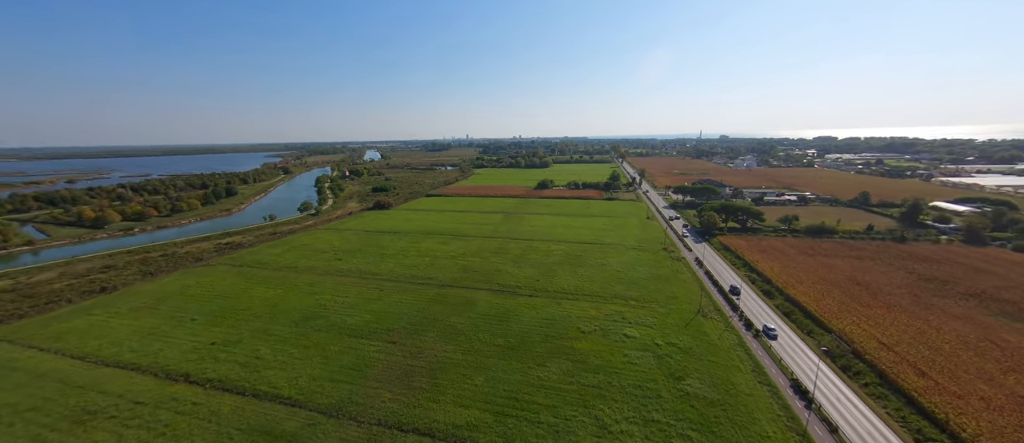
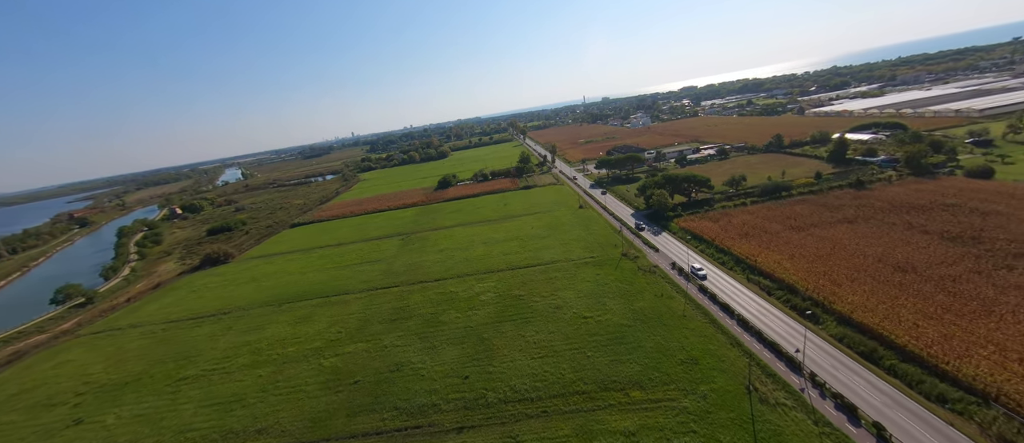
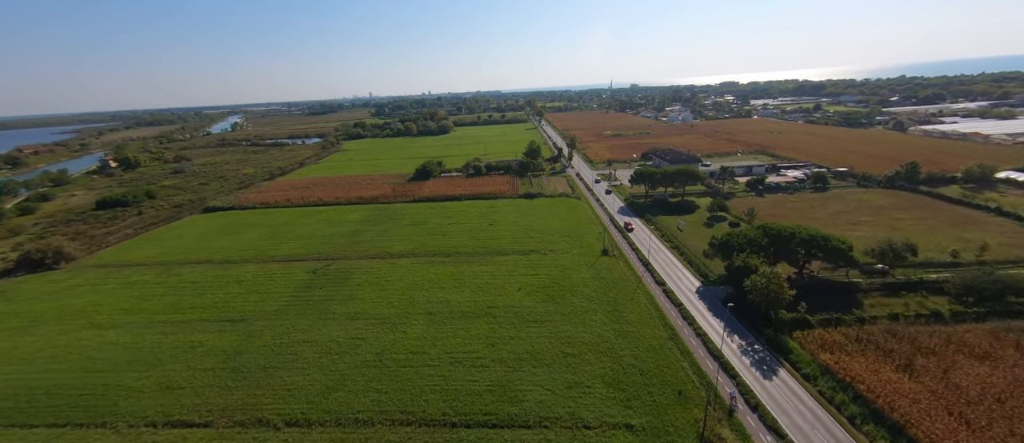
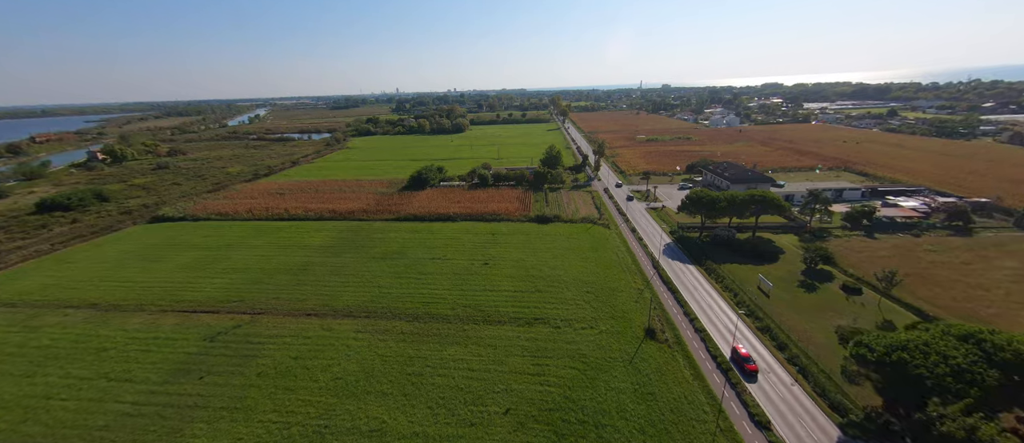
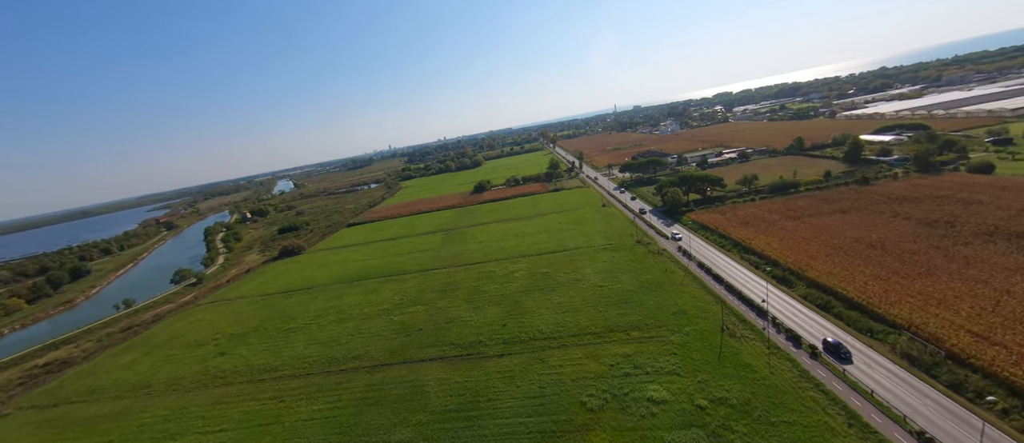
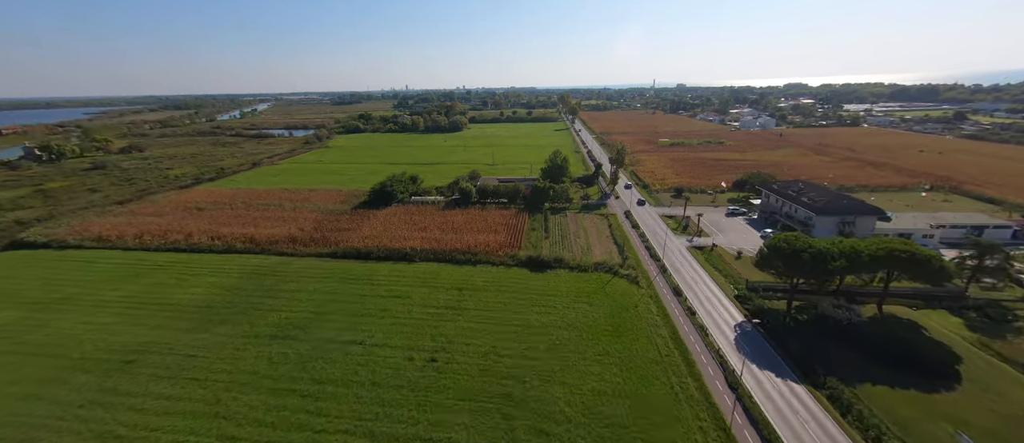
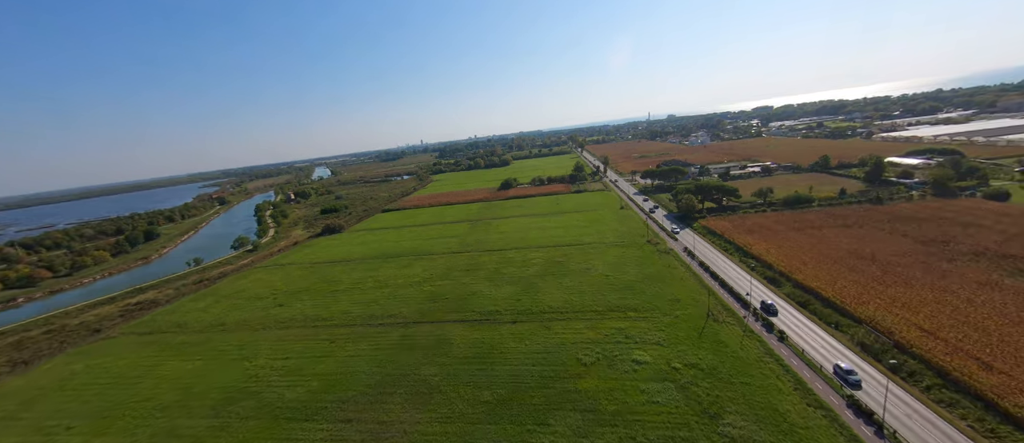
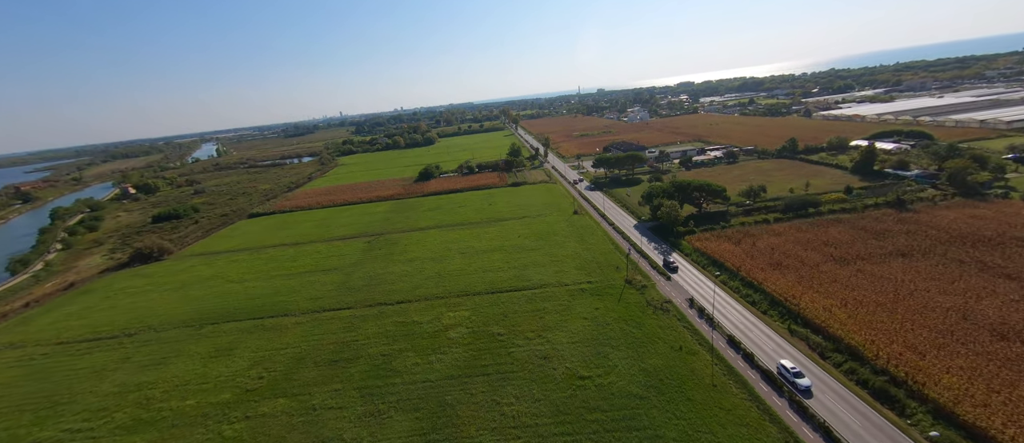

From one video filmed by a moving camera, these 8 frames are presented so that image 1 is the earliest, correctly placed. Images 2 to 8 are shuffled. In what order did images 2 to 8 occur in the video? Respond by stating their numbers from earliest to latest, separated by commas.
7, 5, 2, 8, 3, 4, 6
